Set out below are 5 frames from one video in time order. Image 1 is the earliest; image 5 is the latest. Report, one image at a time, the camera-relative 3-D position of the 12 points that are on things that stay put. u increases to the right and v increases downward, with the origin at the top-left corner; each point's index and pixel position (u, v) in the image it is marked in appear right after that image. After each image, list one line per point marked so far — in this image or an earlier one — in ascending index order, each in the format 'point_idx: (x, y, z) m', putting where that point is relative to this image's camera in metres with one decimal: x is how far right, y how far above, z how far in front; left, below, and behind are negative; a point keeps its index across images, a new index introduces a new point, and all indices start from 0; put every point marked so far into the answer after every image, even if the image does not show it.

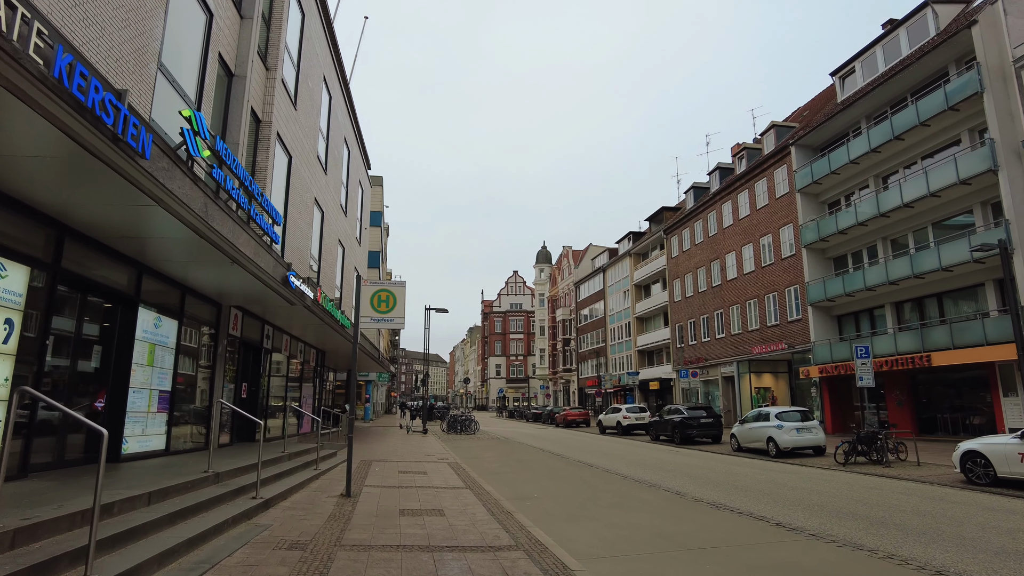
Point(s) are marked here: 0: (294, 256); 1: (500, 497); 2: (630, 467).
0: (-6.1, +0.9, +17.8) m
1: (-0.2, -3.2, +9.8) m
2: (+2.6, -4.0, +14.2) m
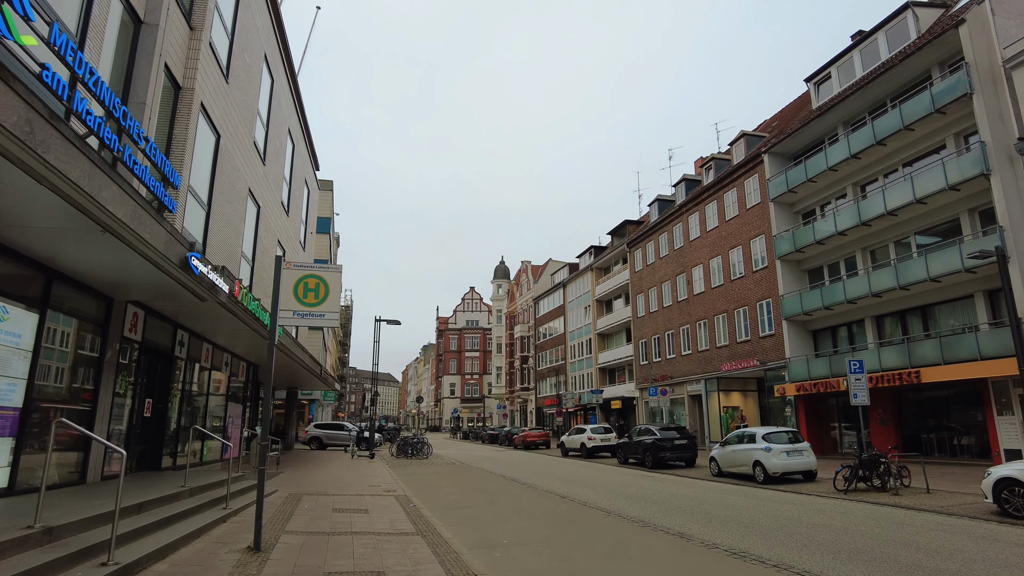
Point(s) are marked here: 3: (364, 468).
0: (-7.0, +0.8, +15.3) m
1: (-0.6, -3.1, +7.6) m
2: (+1.9, -4.0, +12.2) m
3: (-4.6, -5.6, +20.0) m
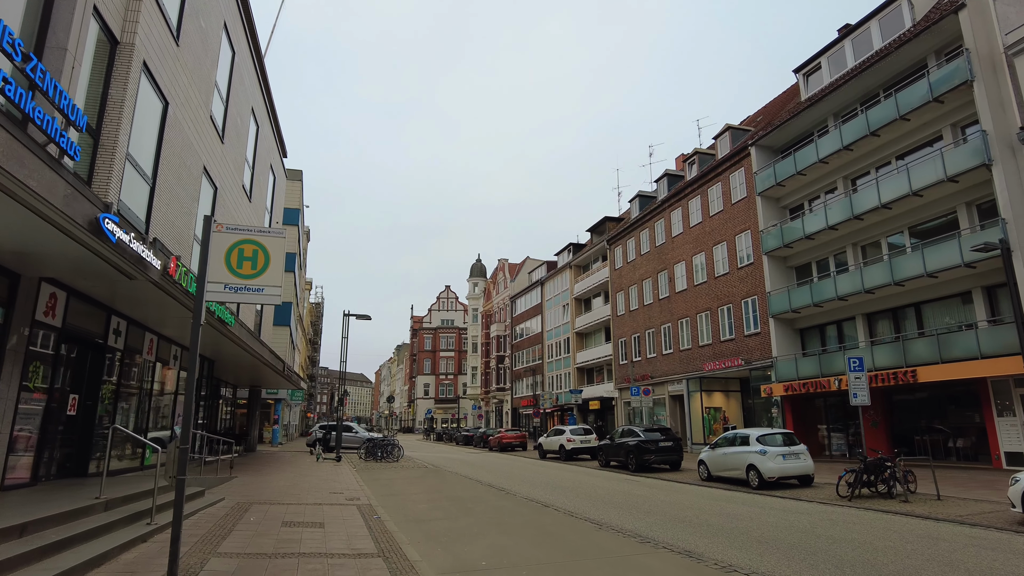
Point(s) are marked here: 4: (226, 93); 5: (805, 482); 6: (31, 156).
0: (-7.4, +1.1, +13.8) m
1: (-0.8, -2.8, +6.3) m
2: (+1.5, -3.8, +11.0) m
3: (-5.3, -5.3, +18.6) m
4: (-8.1, +5.5, +18.1) m
5: (+6.9, -4.6, +15.1) m
6: (-4.1, +1.1, +5.6) m
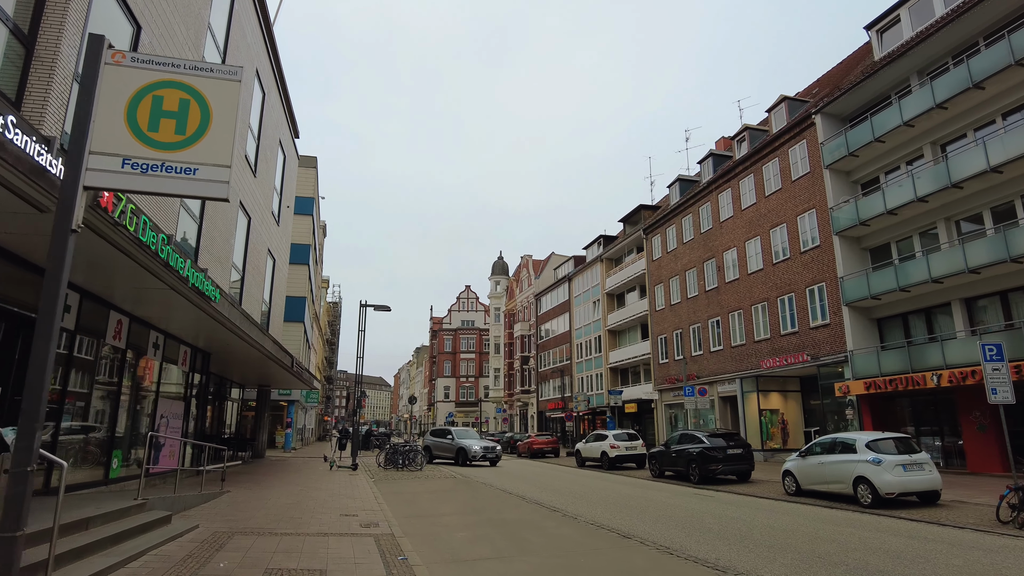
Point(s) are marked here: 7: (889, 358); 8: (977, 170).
0: (-6.5, +1.6, +11.3) m
1: (-0.1, -2.2, +3.6) m
2: (+2.4, -3.2, +8.2) m
3: (-4.2, -4.8, +15.9) m
4: (-7.1, +6.0, +15.6) m
5: (+7.9, -4.0, +12.1) m
6: (-3.4, +1.7, +2.9) m
7: (+11.5, -2.2, +19.7) m
8: (+12.5, +3.1, +17.3) m
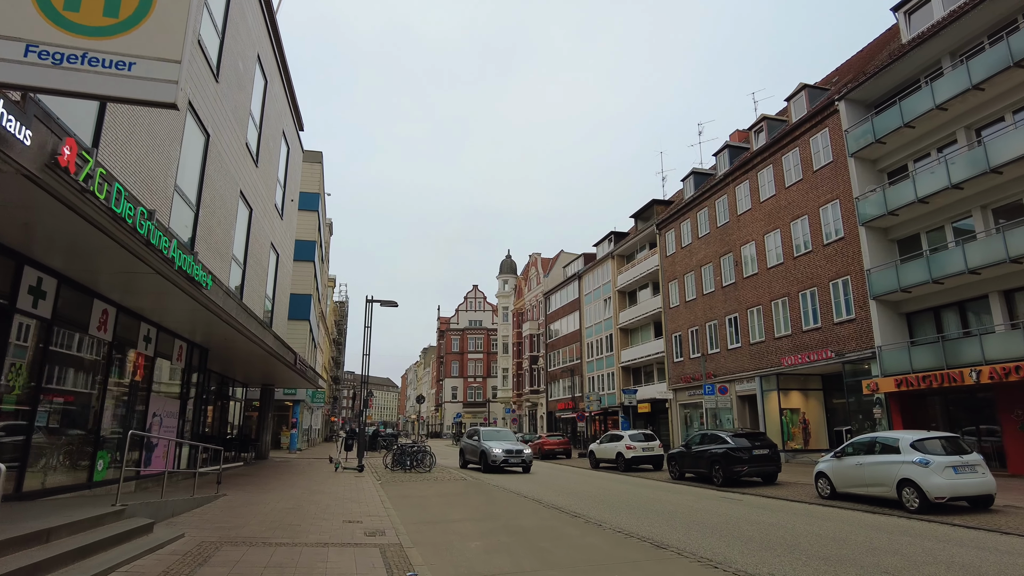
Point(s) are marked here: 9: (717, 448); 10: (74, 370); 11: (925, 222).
0: (-6.2, +1.8, +10.5) m
1: (+0.1, -2.0, +2.8) m
2: (+2.6, -3.0, +7.3) m
3: (-3.9, -4.7, +15.1) m
4: (-6.8, +6.1, +14.9) m
5: (+8.2, -3.8, +11.2) m
6: (-3.3, +1.9, +2.1) m
7: (+11.9, -1.9, +18.7) m
8: (+12.8, +3.4, +16.3) m
9: (+5.4, -4.2, +17.1) m
10: (-6.2, -1.2, +9.1) m
11: (+12.9, +2.0, +19.9) m
